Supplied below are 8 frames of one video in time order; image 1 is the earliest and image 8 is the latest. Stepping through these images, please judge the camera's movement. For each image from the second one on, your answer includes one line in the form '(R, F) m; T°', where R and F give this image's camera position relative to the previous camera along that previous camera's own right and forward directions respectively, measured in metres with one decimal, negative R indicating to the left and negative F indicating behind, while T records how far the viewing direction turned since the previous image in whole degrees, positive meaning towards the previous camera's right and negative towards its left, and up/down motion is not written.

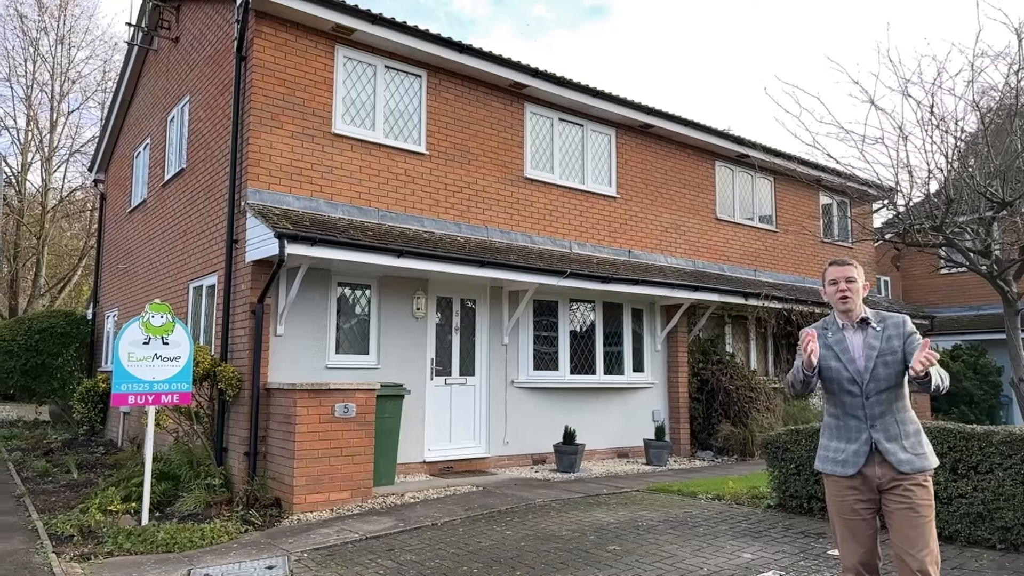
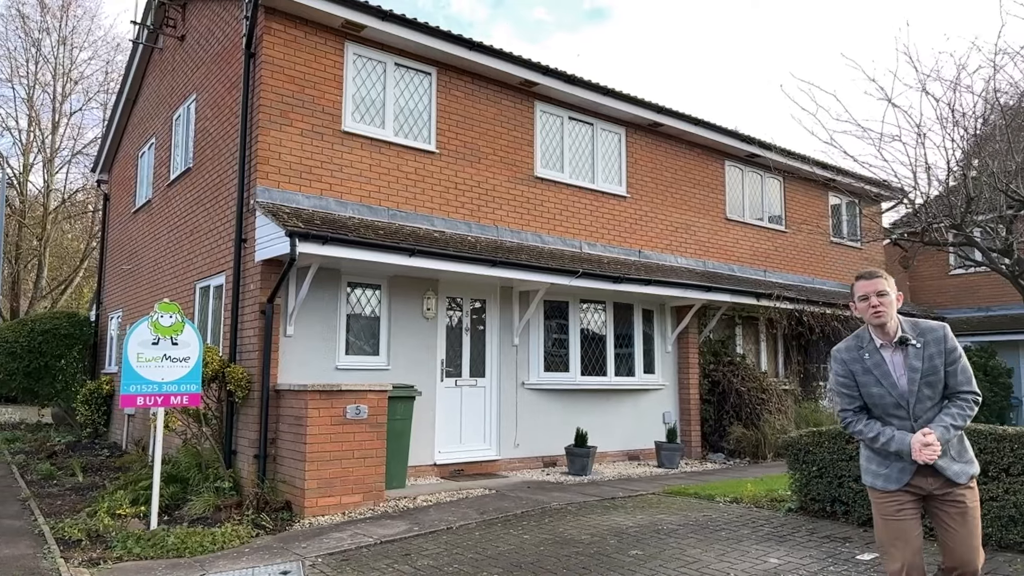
(-0.1, +0.1) m; 0°
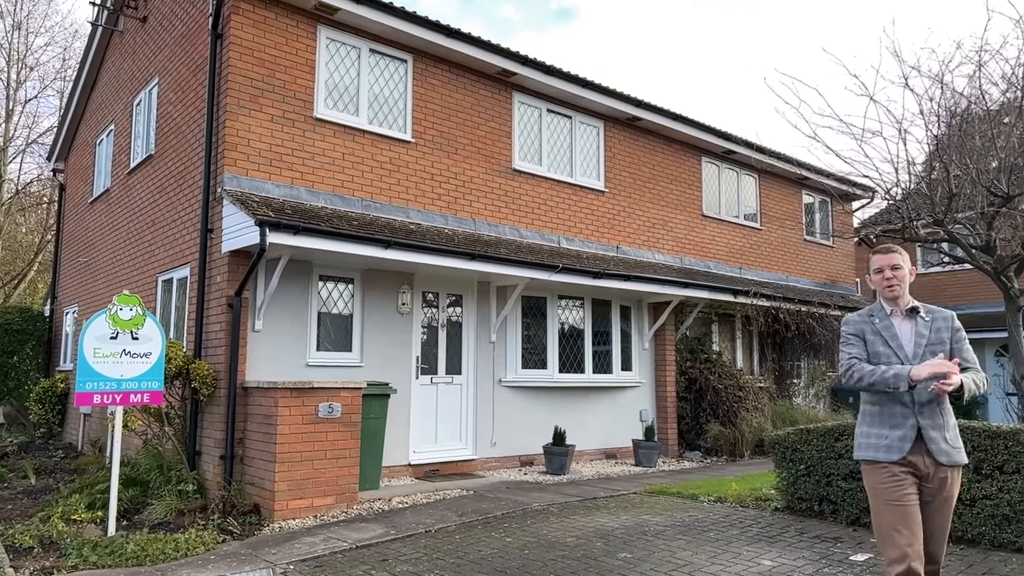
(-0.1, +0.3) m; +3°
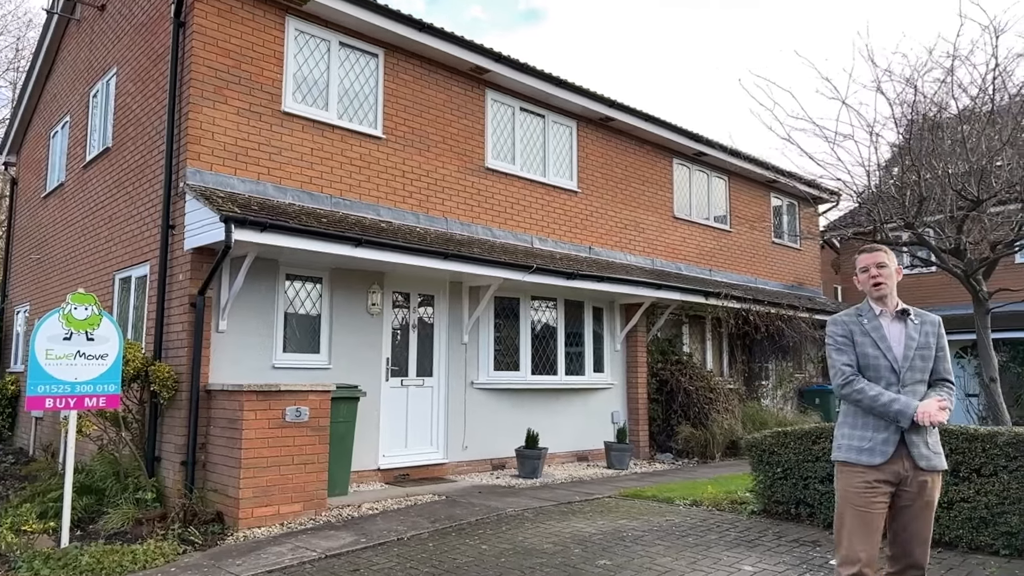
(-0.1, +0.2) m; +3°
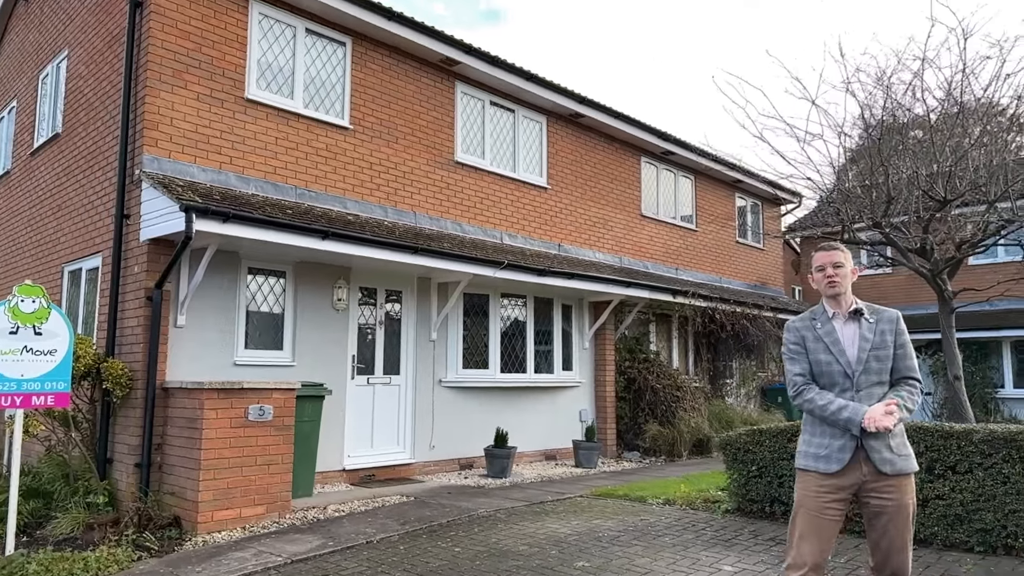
(-0.1, +0.2) m; +3°
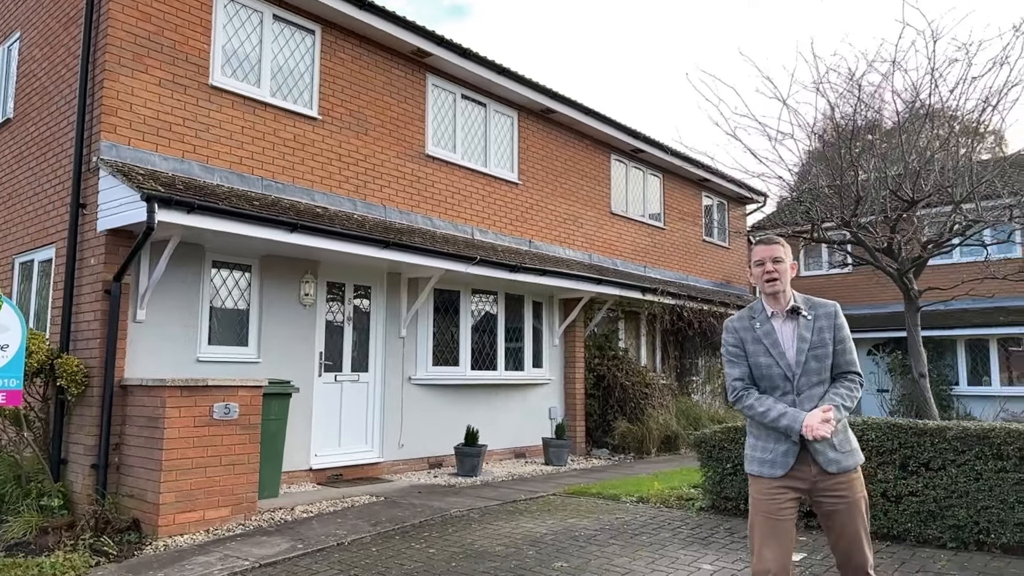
(-0.1, +0.1) m; +3°
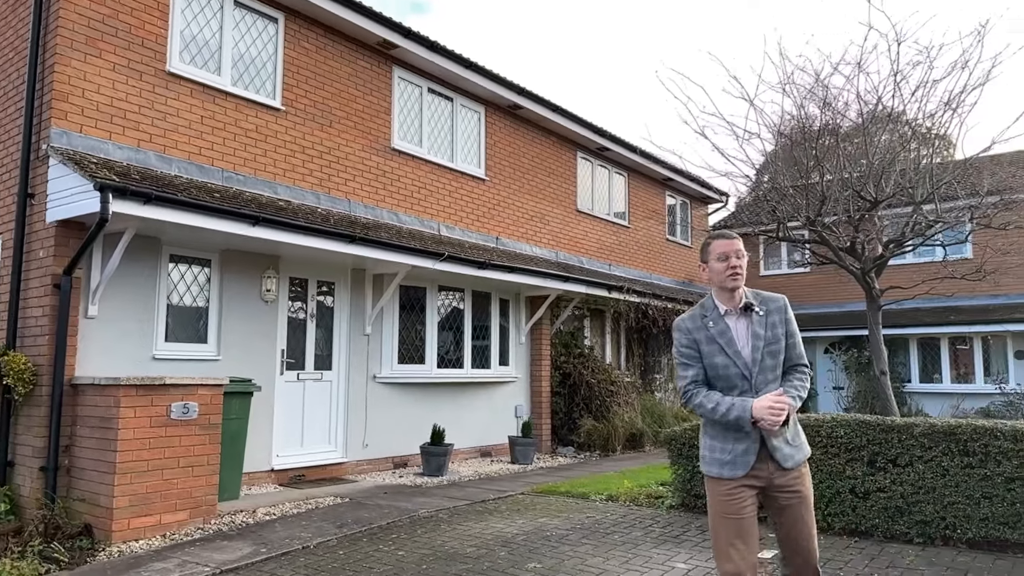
(-0.1, +0.1) m; +3°
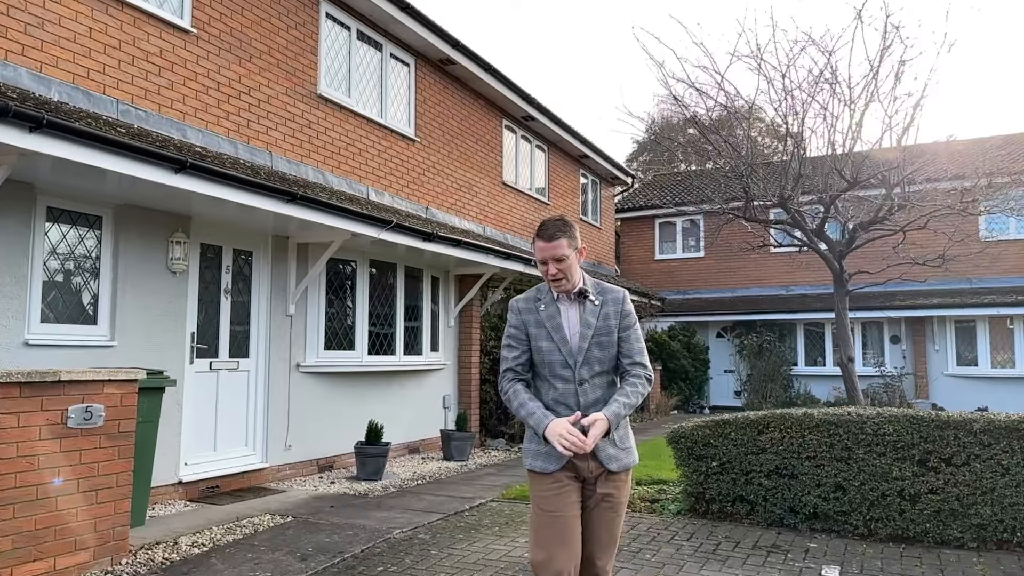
(-1.1, +1.1) m; +12°
